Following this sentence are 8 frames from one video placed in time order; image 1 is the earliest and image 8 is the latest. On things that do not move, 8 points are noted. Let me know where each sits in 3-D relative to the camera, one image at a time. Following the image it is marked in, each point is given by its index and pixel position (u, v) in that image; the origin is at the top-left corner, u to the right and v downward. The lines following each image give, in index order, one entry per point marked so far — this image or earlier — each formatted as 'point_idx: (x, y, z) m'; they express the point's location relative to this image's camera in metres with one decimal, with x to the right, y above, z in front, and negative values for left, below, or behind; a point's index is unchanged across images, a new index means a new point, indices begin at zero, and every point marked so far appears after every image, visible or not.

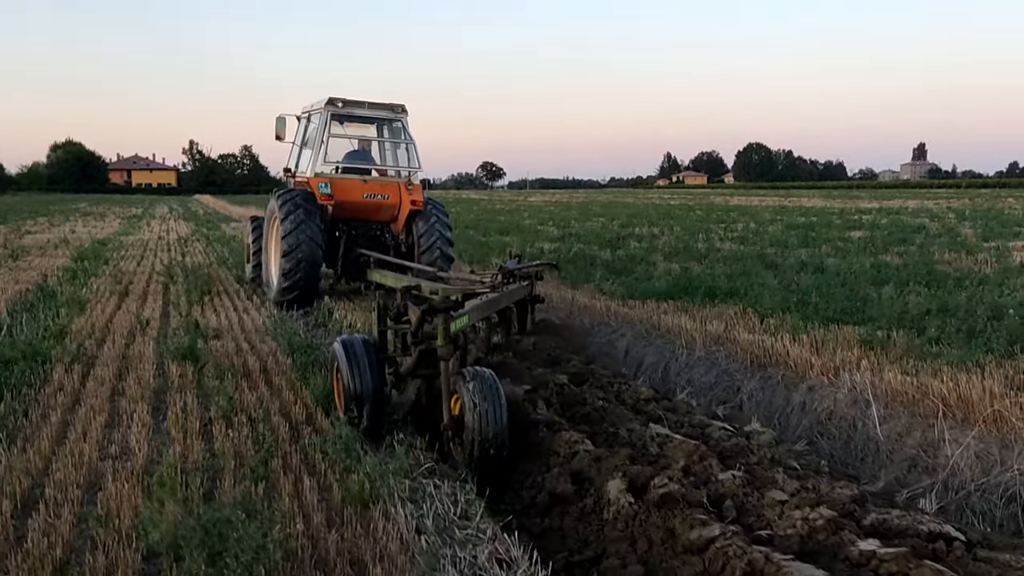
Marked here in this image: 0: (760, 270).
0: (+3.2, +0.2, +11.6) m
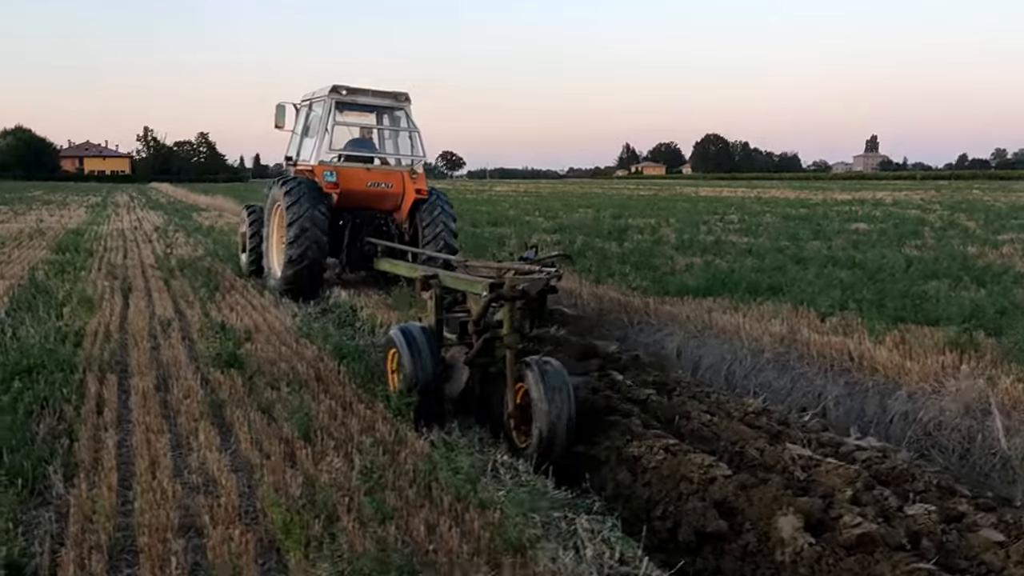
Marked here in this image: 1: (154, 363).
0: (+3.4, +0.3, +11.3) m
1: (-2.3, -0.5, +5.9) m
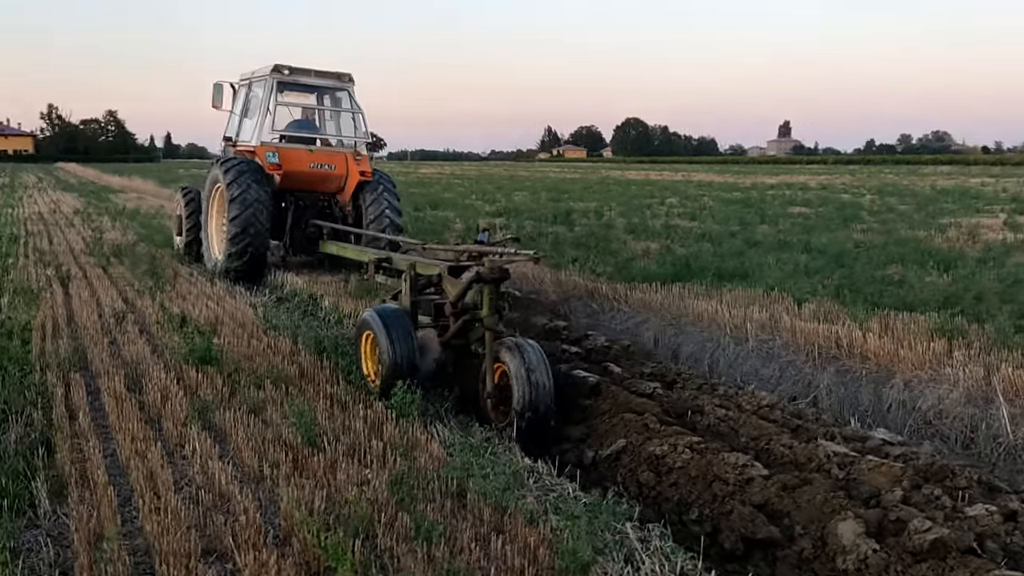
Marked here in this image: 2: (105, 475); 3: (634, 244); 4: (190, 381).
0: (+2.9, +0.5, +11.2) m
1: (-2.4, -0.4, +5.5) m
2: (-1.6, -0.7, +3.6) m
3: (+1.7, +0.6, +12.7) m
4: (-1.8, -0.5, +5.1) m
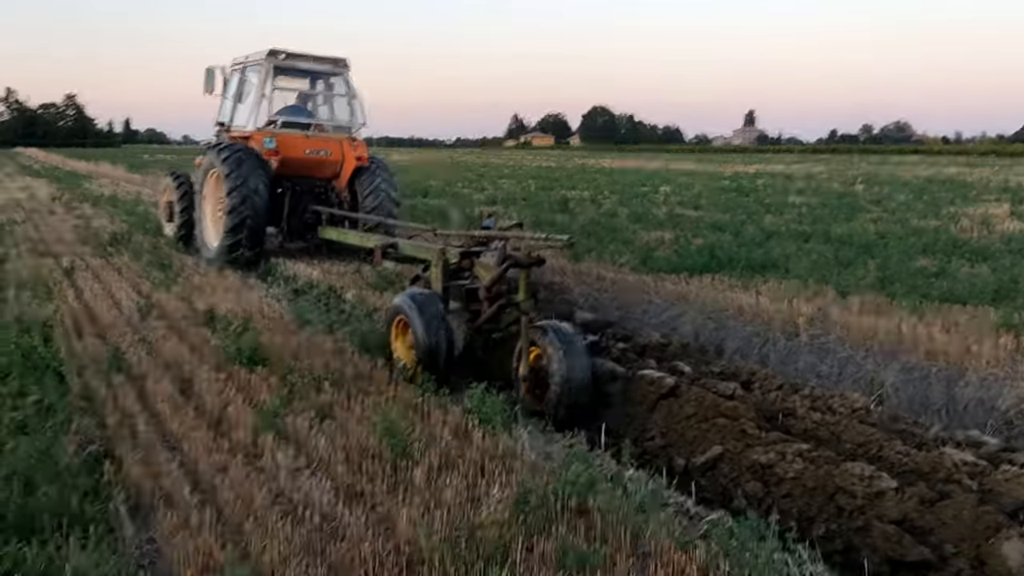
0: (+3.1, +0.6, +11.0) m
1: (-2.0, -0.4, +5.1) m
2: (-1.1, -0.7, +3.2) m
3: (+1.8, +0.8, +12.5) m
4: (-1.4, -0.5, +4.7) m
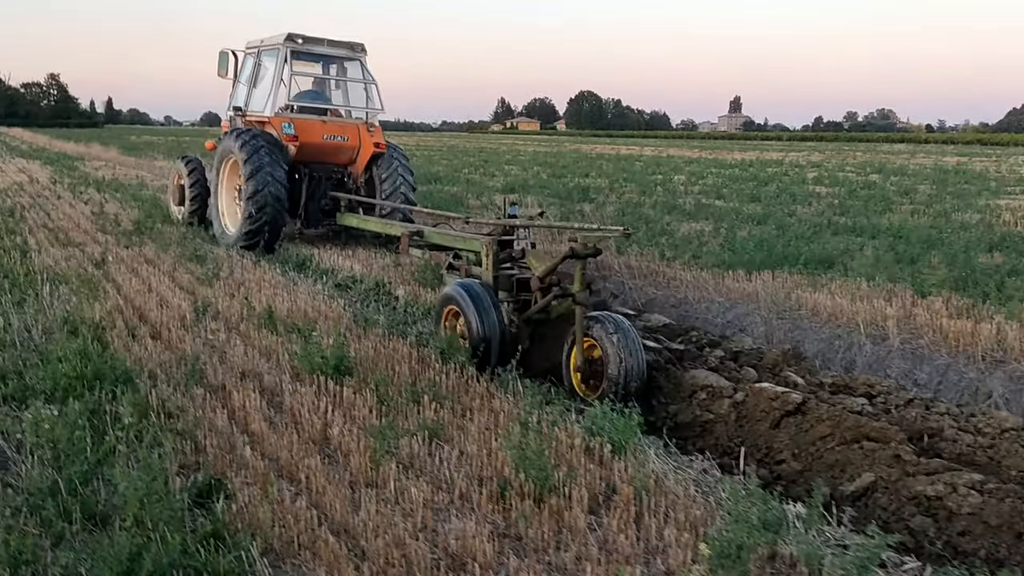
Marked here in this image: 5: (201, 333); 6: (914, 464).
0: (+3.5, +0.6, +10.7) m
1: (-1.4, -0.4, +4.7) m
2: (-0.6, -0.8, +2.8) m
3: (+2.2, +0.8, +12.1) m
4: (-0.8, -0.5, +4.3) m
5: (-1.9, -0.3, +5.5) m
6: (+1.7, -0.7, +3.9) m
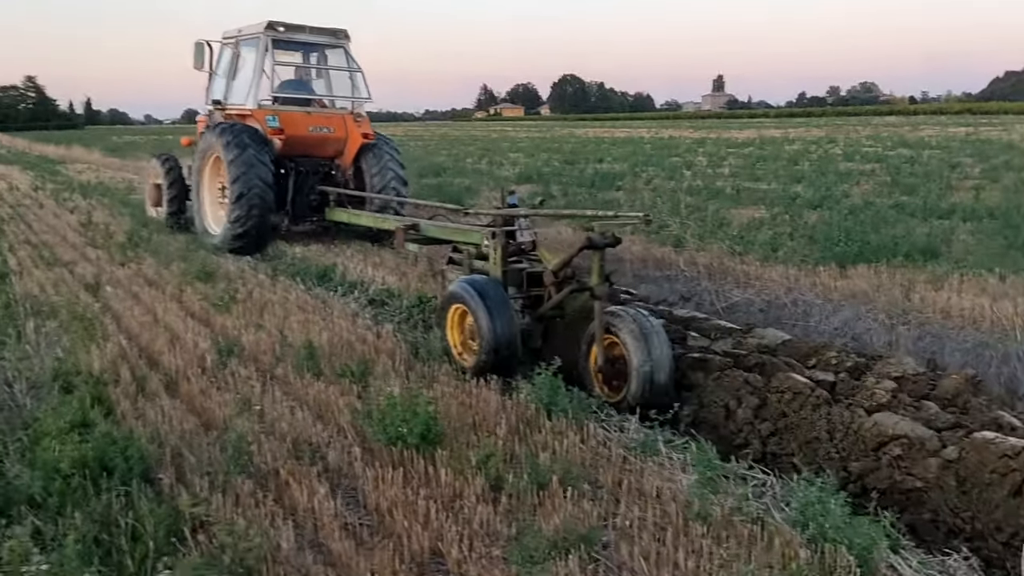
0: (+4.0, +0.7, +9.5) m
1: (-0.9, -0.6, +3.5) m
2: (0.0, -0.9, +1.7) m
3: (+2.6, +0.9, +10.9) m
4: (-0.3, -0.7, +3.1) m
5: (-1.4, -0.5, +4.3) m
6: (+2.3, -0.8, +2.7) m
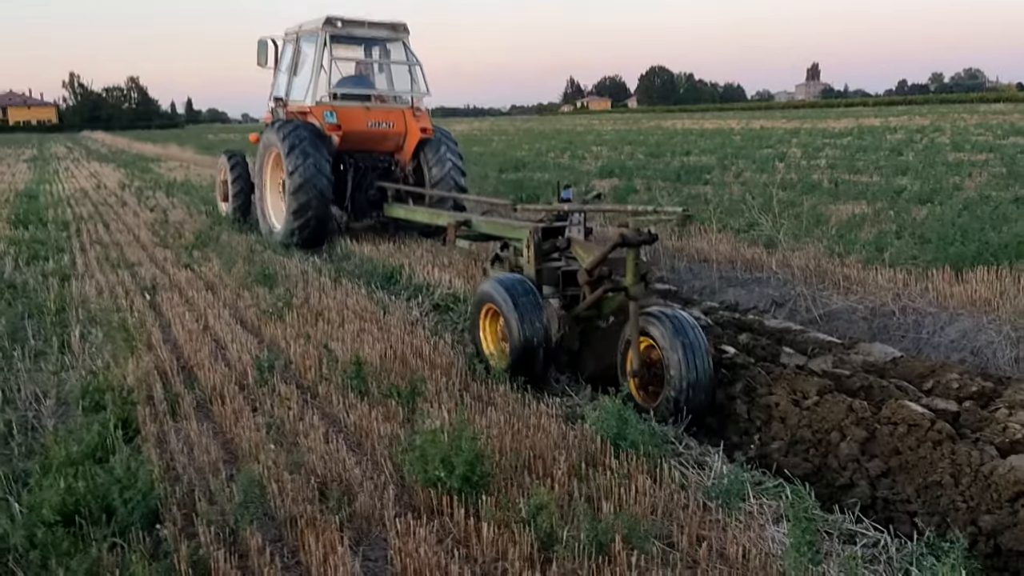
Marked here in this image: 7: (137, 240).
0: (+4.7, +0.7, +8.6) m
1: (-0.7, -0.7, +3.1) m
2: (0.0, -1.0, +1.2) m
3: (+3.5, +0.9, +10.1) m
4: (-0.1, -0.7, +2.6) m
5: (-1.1, -0.5, +3.9) m
6: (+2.4, -0.9, +2.0) m
7: (-3.9, +0.5, +9.6) m
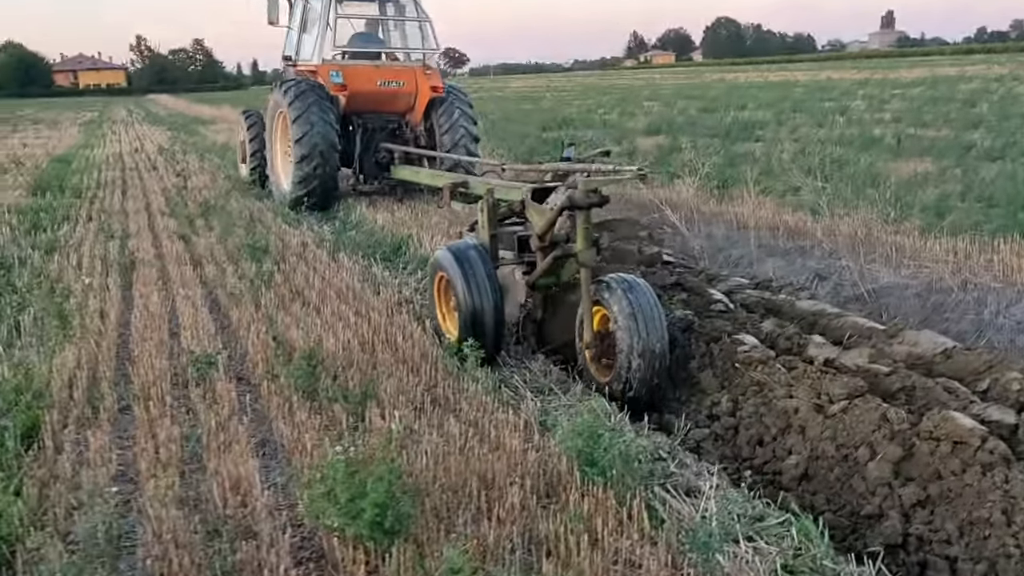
0: (+4.9, +1.0, +7.6) m
1: (-0.9, -0.6, +2.5) m
2: (-0.3, -1.1, +0.6) m
3: (+3.8, +1.2, +9.2) m
4: (-0.3, -0.8, +2.1) m
5: (-1.2, -0.5, +3.4) m
6: (+2.1, -0.9, +1.3) m
7: (-3.7, +0.8, +9.2) m
